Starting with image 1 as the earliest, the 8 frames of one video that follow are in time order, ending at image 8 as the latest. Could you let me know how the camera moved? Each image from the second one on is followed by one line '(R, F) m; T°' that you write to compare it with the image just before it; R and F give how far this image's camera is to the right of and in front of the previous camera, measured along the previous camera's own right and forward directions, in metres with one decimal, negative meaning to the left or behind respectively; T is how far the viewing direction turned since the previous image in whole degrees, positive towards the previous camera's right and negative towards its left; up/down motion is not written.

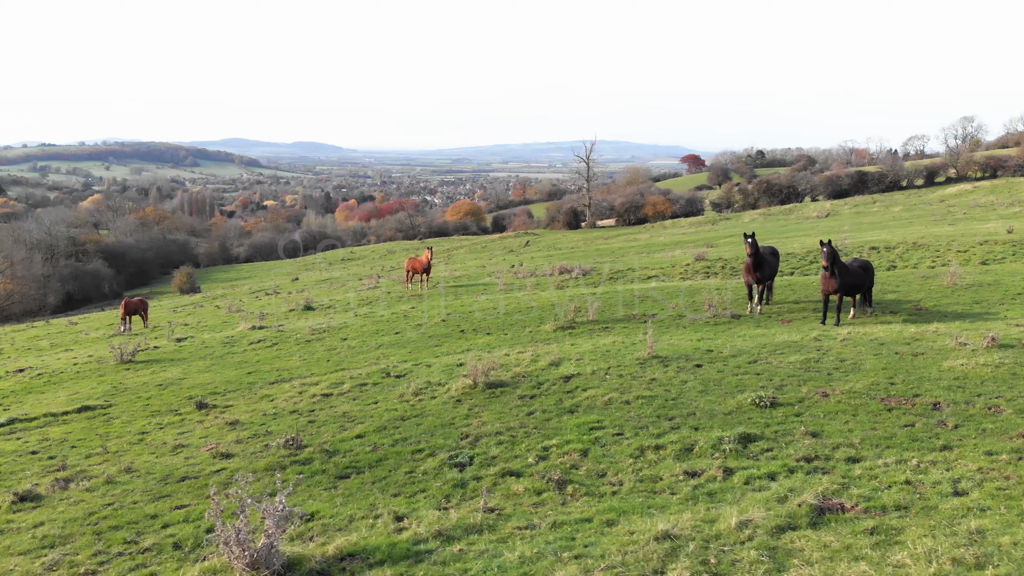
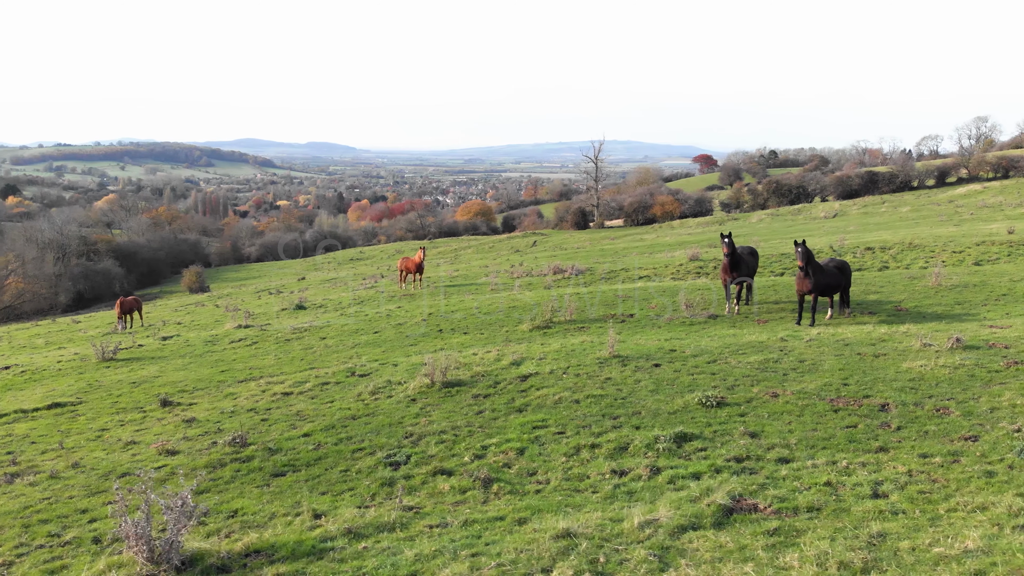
(+0.8, 0.0) m; -1°
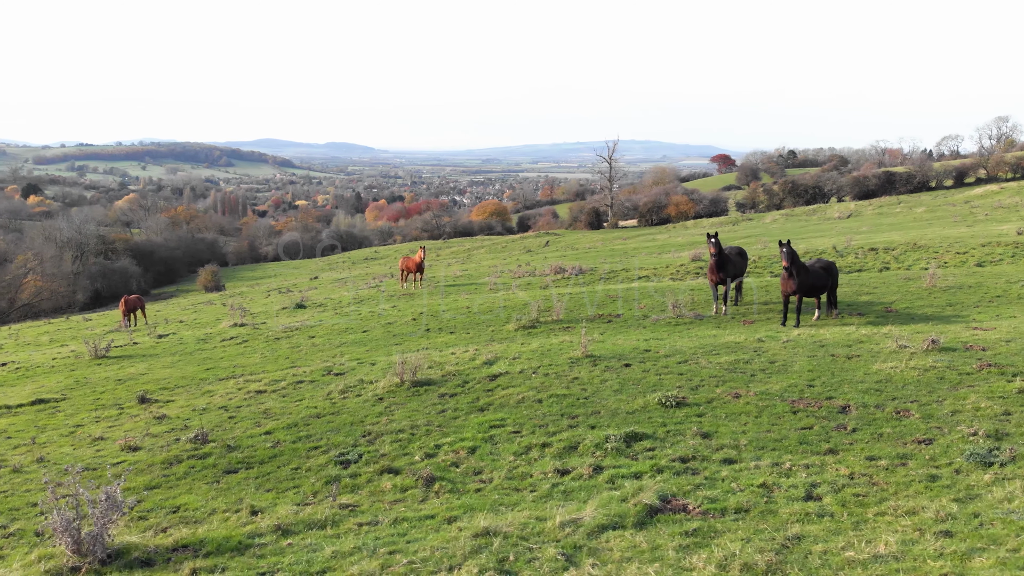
(+0.7, 0.0) m; -1°
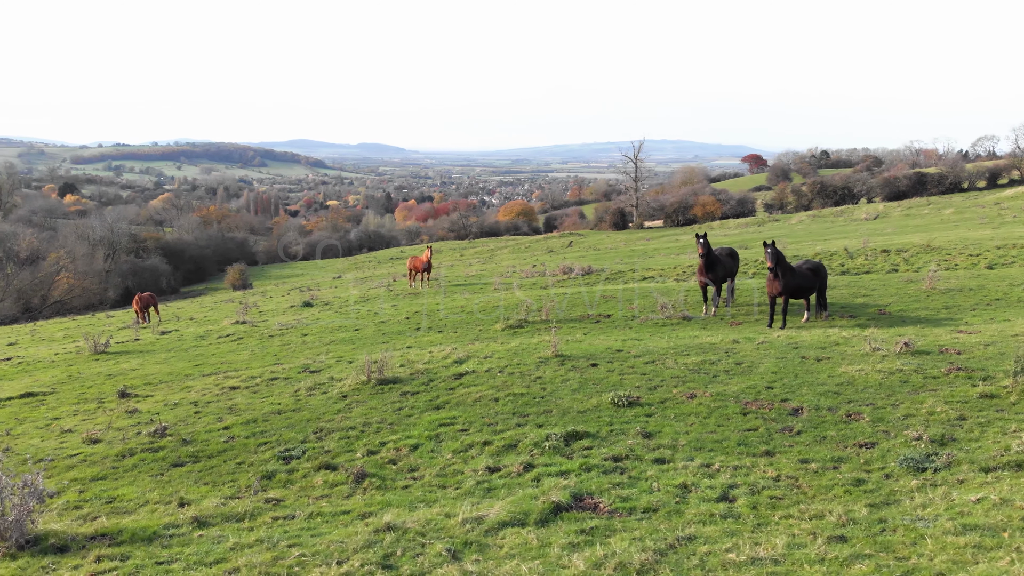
(+0.9, 0.0) m; -2°
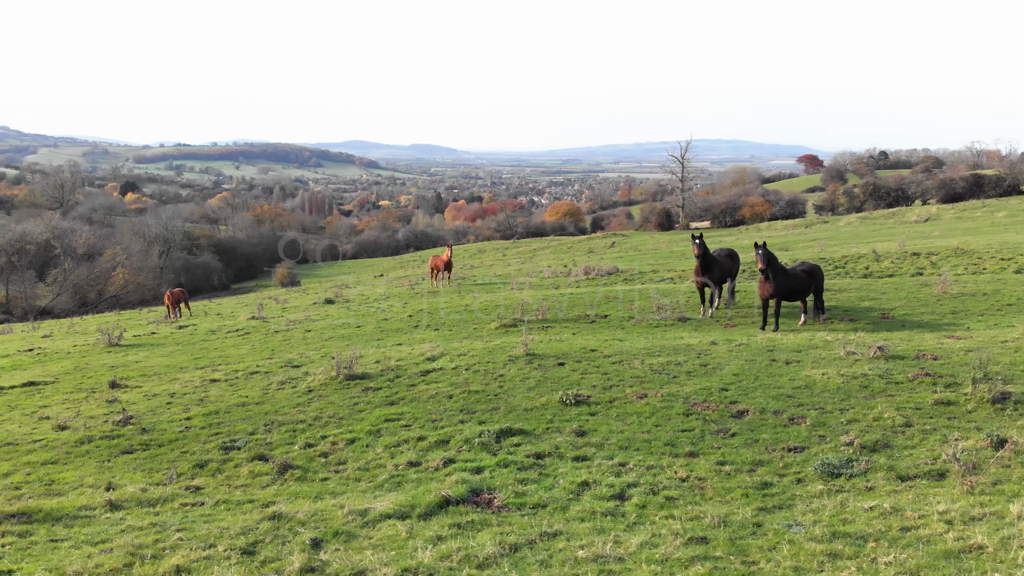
(+1.3, 0.0) m; -4°
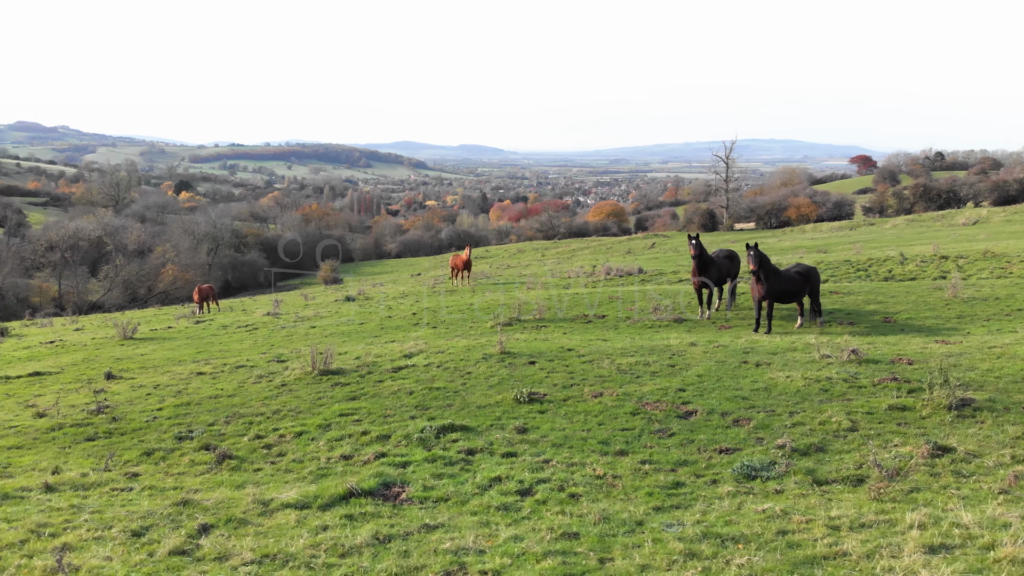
(+1.1, -0.1) m; -4°
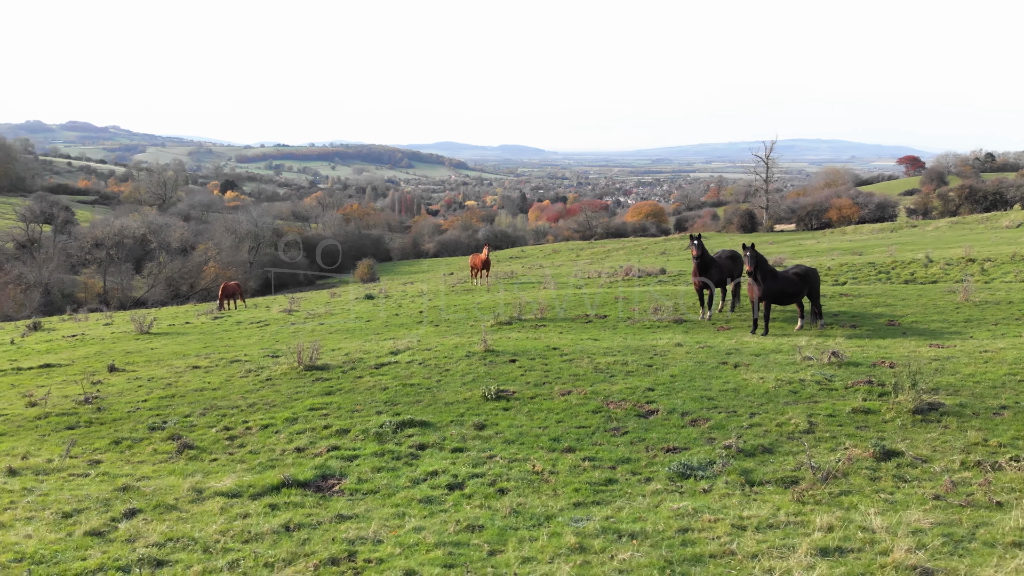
(+0.9, -0.1) m; -3°
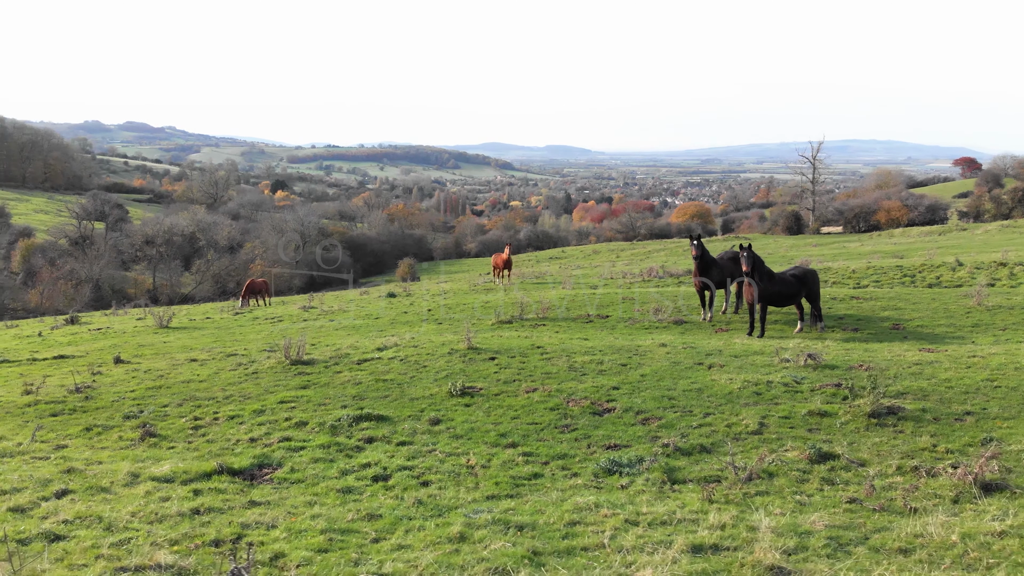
(+1.0, -0.1) m; -4°
